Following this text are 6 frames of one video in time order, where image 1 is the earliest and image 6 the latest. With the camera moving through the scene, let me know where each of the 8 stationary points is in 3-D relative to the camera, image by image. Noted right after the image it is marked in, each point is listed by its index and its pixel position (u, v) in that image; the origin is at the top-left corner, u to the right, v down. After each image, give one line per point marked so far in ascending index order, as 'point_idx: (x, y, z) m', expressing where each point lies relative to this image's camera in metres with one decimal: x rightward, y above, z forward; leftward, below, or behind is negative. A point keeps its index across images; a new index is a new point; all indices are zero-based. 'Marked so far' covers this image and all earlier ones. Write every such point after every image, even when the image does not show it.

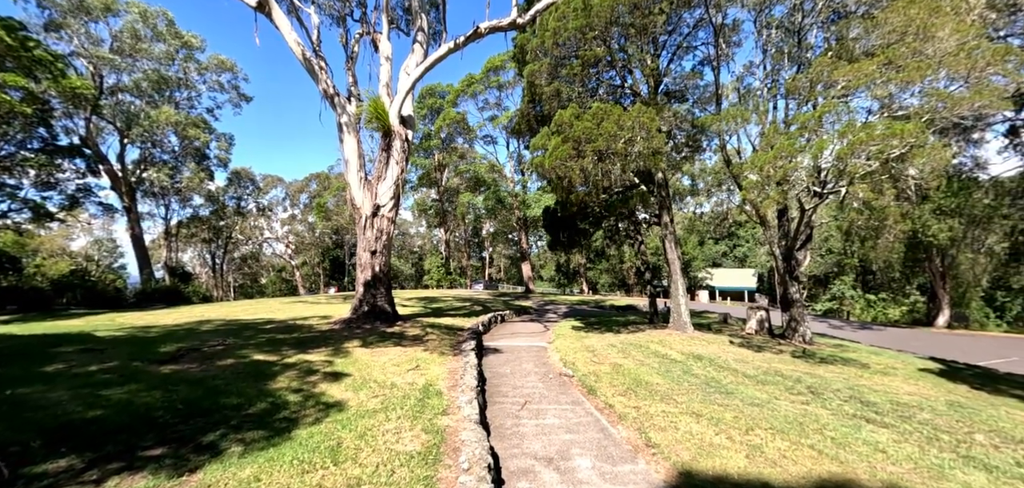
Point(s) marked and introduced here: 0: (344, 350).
0: (-2.5, -1.6, +6.5) m
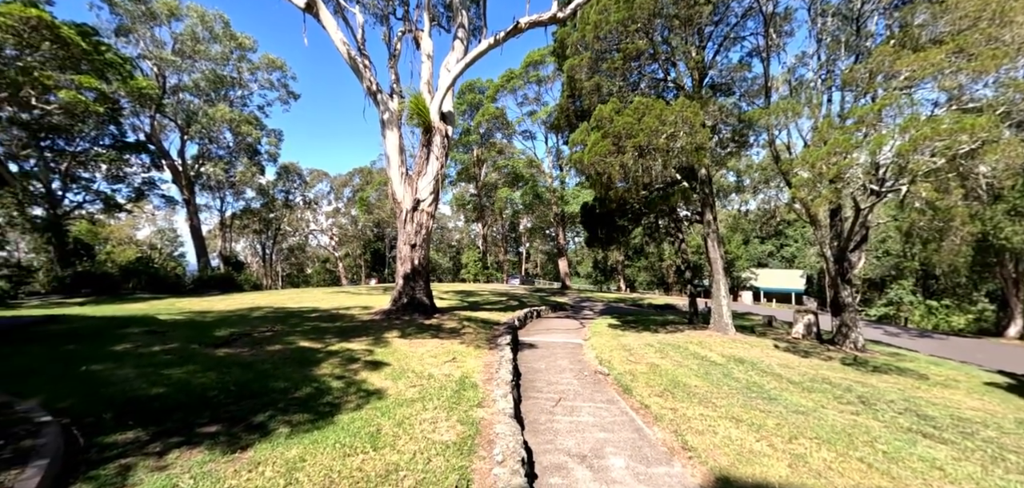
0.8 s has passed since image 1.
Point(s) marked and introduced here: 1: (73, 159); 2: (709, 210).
0: (-1.9, -1.5, +6.7) m
1: (-18.4, +3.6, +18.5) m
2: (+4.7, +0.8, +10.5) m
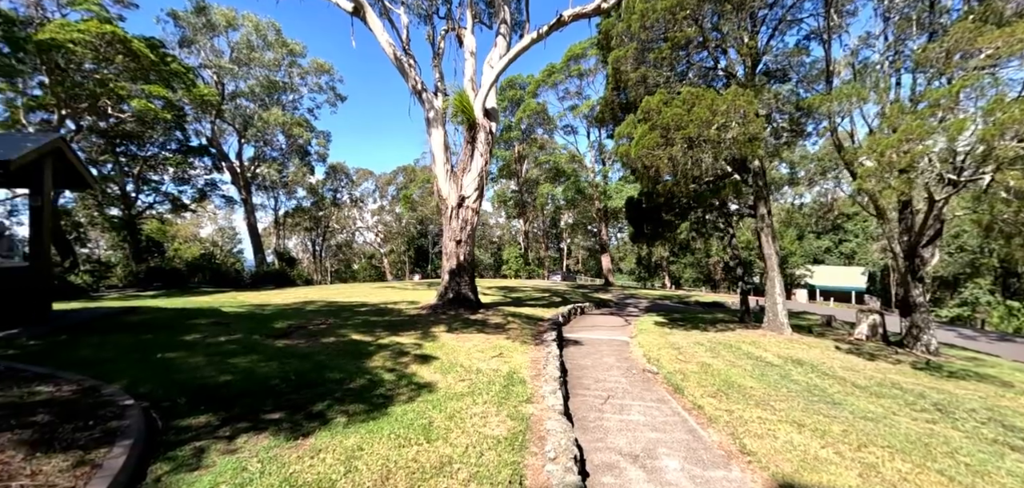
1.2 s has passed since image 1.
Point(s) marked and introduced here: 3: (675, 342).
0: (-1.2, -1.4, +6.8) m
1: (-16.6, +3.7, +20.0) m
2: (+5.7, +0.9, +10.0) m
3: (+3.2, -1.9, +8.7) m
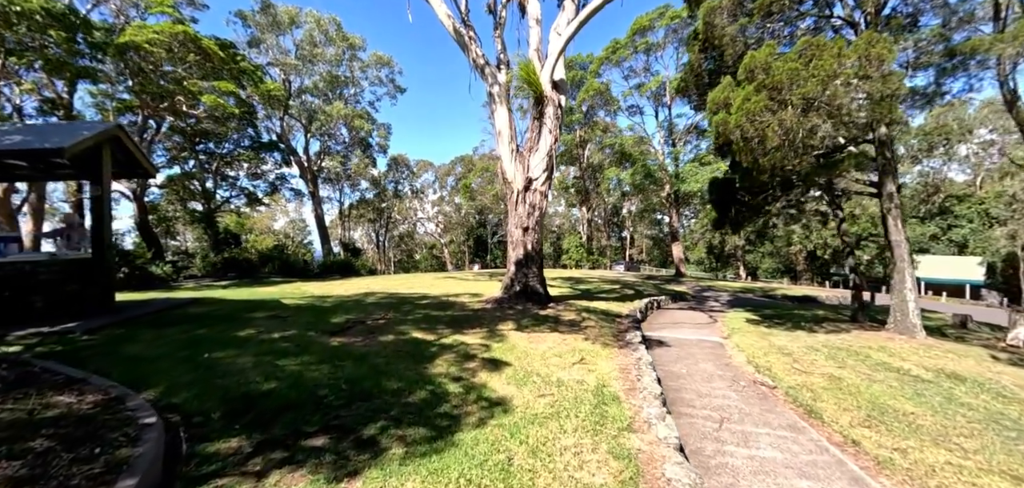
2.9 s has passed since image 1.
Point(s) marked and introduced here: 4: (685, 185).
0: (-0.2, -1.2, +6.0) m
1: (-13.8, +4.1, +20.9) m
2: (+7.1, +1.2, +8.2) m
3: (+4.5, -1.7, +7.3) m
4: (+7.8, +2.7, +19.9) m
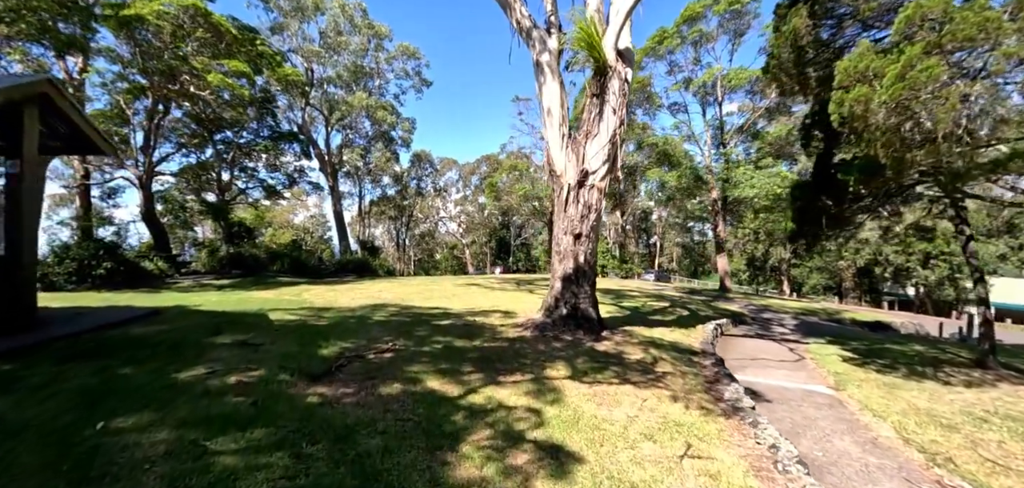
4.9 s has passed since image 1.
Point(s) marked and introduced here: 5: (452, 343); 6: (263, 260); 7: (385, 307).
0: (+0.4, -1.4, +4.3) m
1: (-12.4, +4.3, +19.8) m
2: (+7.8, +0.8, +6.1) m
3: (+5.1, -2.0, +5.3) m
4: (+9.1, +2.2, +17.7) m
5: (-0.8, -1.2, +5.4) m
6: (-10.1, -0.6, +17.9) m
7: (-2.3, -1.1, +7.9) m
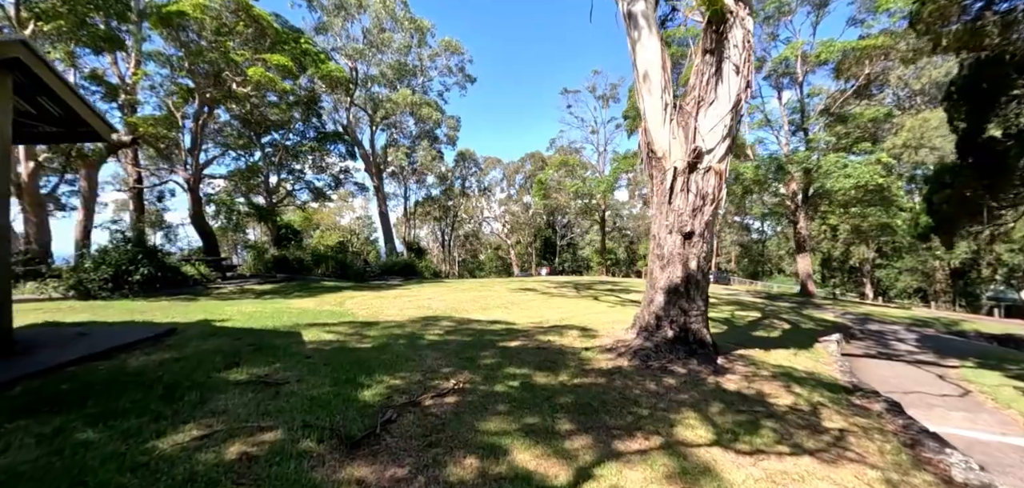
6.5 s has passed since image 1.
0: (+1.2, -1.4, +2.8) m
1: (-10.1, +4.2, +19.5) m
2: (+8.8, +0.8, +4.0) m
3: (+6.0, -2.0, +3.5) m
4: (+11.1, +2.2, +15.4) m
5: (+0.2, -1.3, +4.1) m
6: (-8.0, -0.7, +17.4) m
7: (-1.1, -1.2, +6.7) m
